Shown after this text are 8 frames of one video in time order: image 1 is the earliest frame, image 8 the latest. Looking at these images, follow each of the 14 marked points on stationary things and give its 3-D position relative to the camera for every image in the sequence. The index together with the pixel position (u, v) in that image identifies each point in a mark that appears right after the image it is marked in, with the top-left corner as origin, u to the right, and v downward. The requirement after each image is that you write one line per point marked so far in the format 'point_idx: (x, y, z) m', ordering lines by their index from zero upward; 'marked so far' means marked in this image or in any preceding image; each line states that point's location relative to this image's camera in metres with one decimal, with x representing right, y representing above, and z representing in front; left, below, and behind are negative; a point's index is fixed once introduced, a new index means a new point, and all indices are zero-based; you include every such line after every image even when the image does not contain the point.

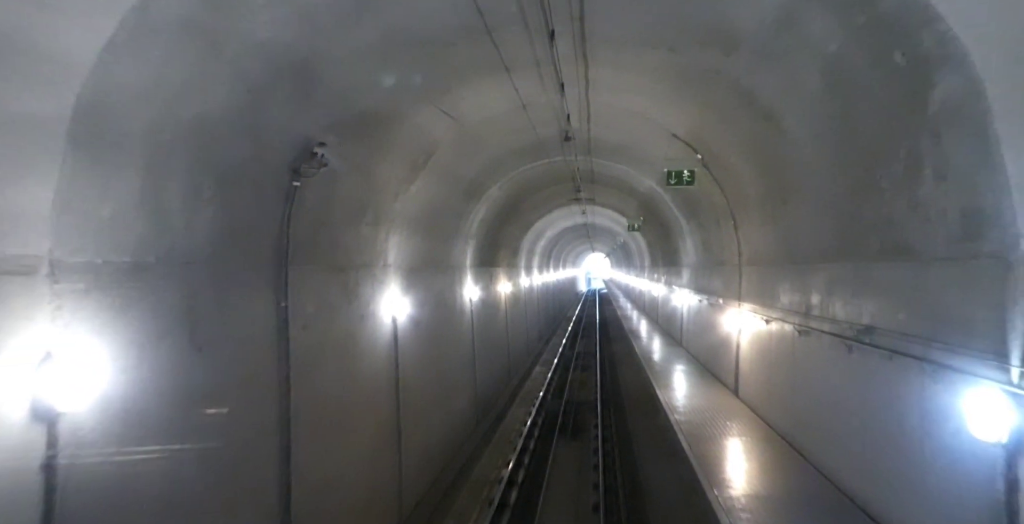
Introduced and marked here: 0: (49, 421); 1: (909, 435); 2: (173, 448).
0: (-2.2, -0.7, +2.0) m
1: (+2.4, -1.0, +2.7) m
2: (-2.1, -1.1, +2.7) m
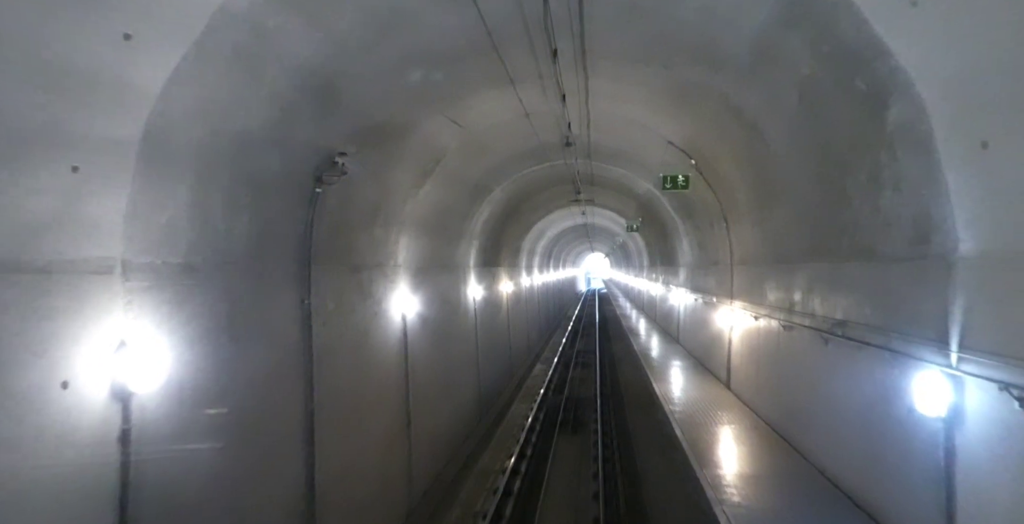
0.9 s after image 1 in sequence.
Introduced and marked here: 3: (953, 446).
0: (-2.1, -0.7, +2.3) m
1: (+2.4, -1.0, +3.0) m
2: (-2.0, -1.1, +3.0) m
3: (+2.2, -0.9, +2.2) m
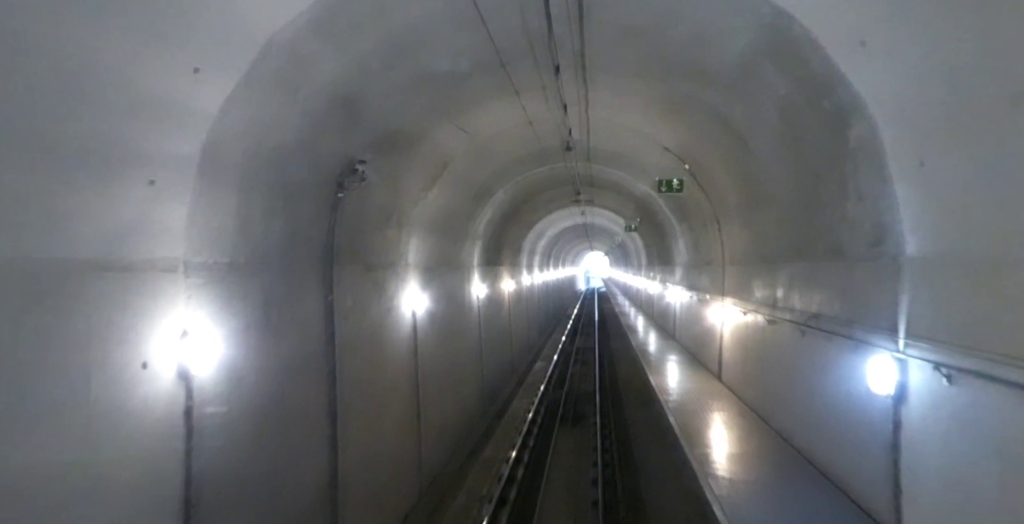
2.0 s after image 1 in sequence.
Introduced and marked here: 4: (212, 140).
0: (-2.0, -0.7, +2.7) m
1: (+2.5, -1.0, +3.3) m
2: (-2.0, -1.1, +3.3) m
3: (+2.3, -0.9, +2.5) m
4: (-1.9, +0.8, +2.6) m
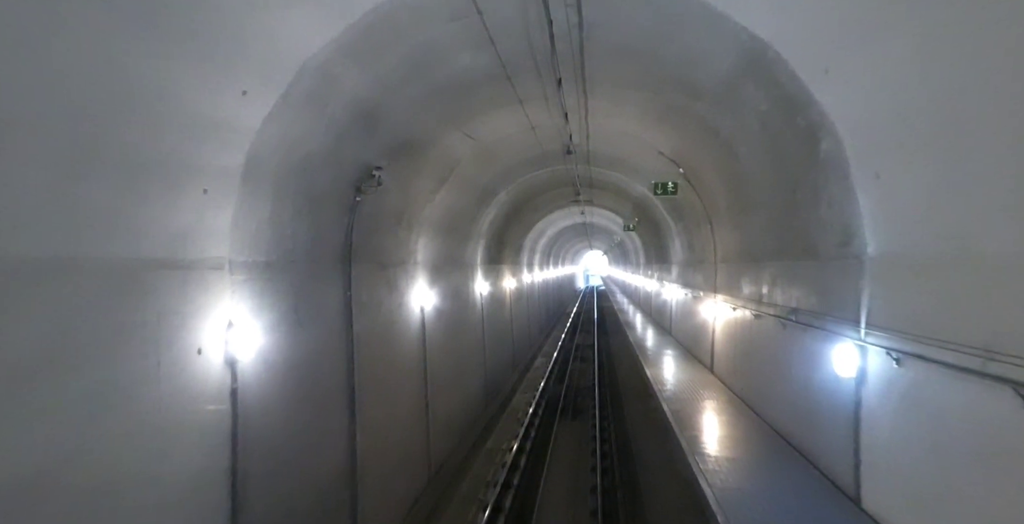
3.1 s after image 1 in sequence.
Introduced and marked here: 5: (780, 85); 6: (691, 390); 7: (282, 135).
0: (-2.0, -0.7, +3.0) m
1: (+2.6, -1.0, +3.7) m
2: (-1.9, -1.1, +3.7) m
3: (+2.4, -0.9, +2.9) m
4: (-1.8, +0.8, +3.0) m
5: (+1.9, +1.2, +3.0) m
6: (+2.9, -2.1, +7.0) m
7: (-1.7, +0.9, +3.1) m
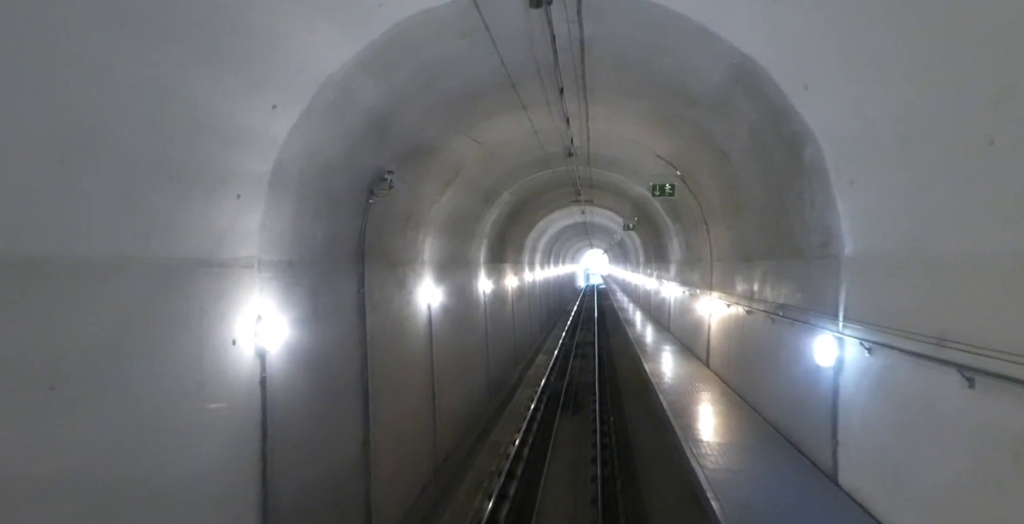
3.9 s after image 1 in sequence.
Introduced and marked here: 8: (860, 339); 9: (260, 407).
0: (-1.9, -0.7, +3.3) m
1: (+2.6, -1.0, +3.9) m
2: (-1.9, -1.1, +3.9) m
3: (+2.4, -0.9, +3.1) m
4: (-1.7, +0.8, +3.2) m
5: (+1.9, +1.3, +3.3) m
6: (+3.0, -2.1, +7.3) m
7: (-1.6, +0.9, +3.4) m
8: (+2.3, -0.5, +2.8) m
9: (-1.9, -1.1, +3.3) m
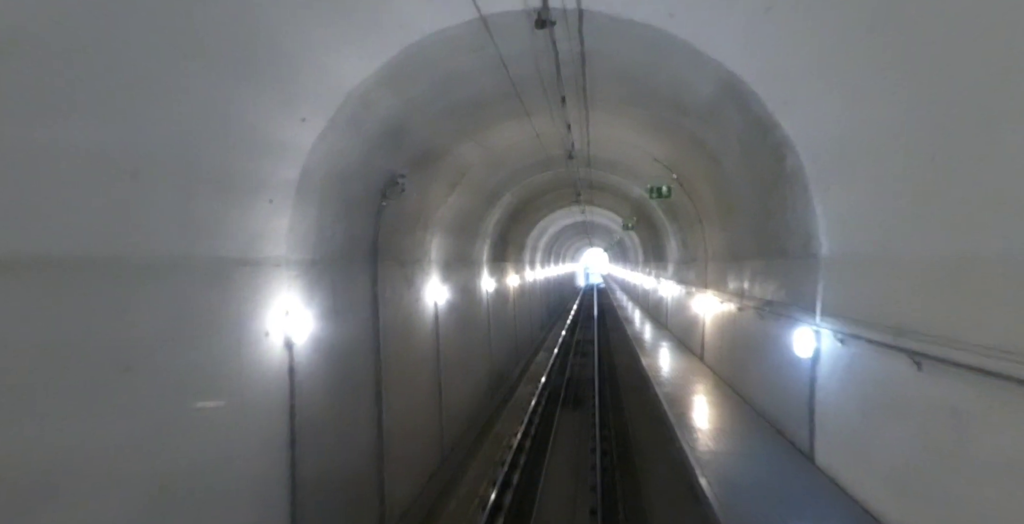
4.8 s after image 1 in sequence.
0: (-1.9, -0.7, +3.6) m
1: (+2.7, -1.0, +4.2) m
2: (-1.8, -1.1, +4.2) m
3: (+2.5, -0.9, +3.4) m
4: (-1.7, +0.8, +3.5) m
5: (+2.0, +1.3, +3.6) m
6: (+3.0, -2.1, +7.6) m
7: (-1.6, +0.9, +3.7) m
8: (+2.3, -0.5, +3.1) m
9: (-1.9, -1.1, +3.6) m
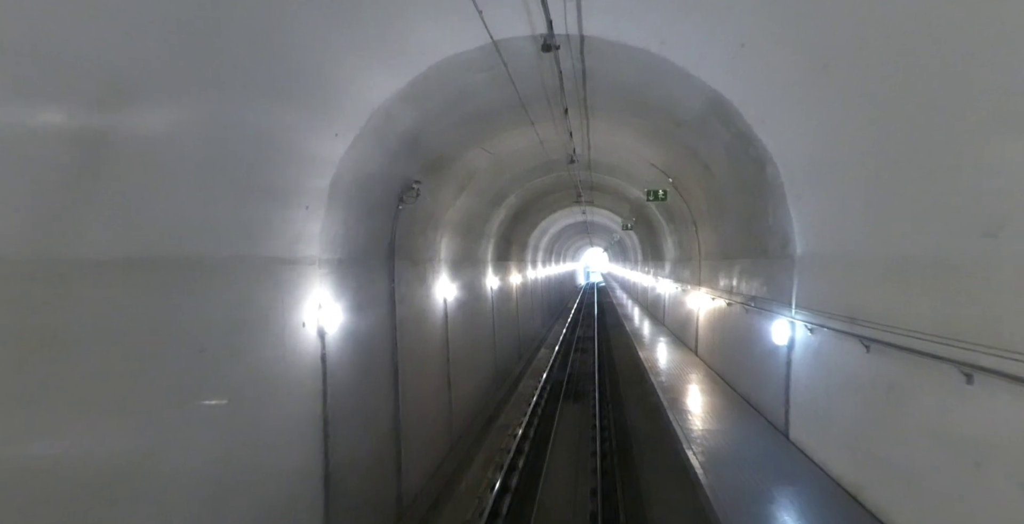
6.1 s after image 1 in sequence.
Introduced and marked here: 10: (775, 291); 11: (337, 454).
0: (-1.8, -0.7, +4.0) m
1: (+2.7, -1.0, +4.6) m
2: (-1.7, -1.1, +4.7) m
3: (+2.5, -0.9, +3.8) m
4: (-1.6, +0.8, +3.9) m
5: (+2.1, +1.3, +4.0) m
6: (+3.1, -2.0, +8.0) m
7: (-1.5, +1.0, +4.1) m
8: (+2.4, -0.5, +3.5) m
9: (-1.8, -1.1, +4.0) m
10: (+2.6, -0.3, +4.2) m
11: (-1.7, -1.9, +4.3) m
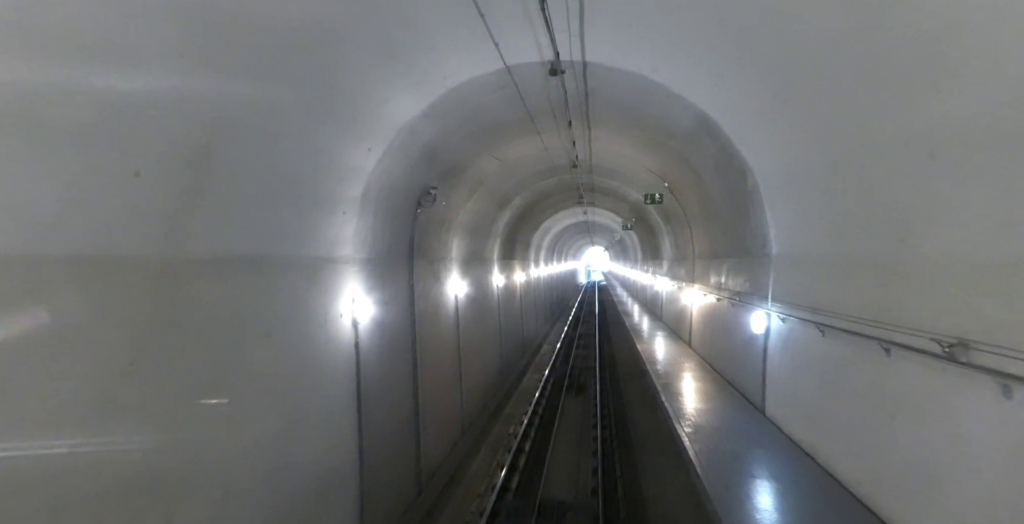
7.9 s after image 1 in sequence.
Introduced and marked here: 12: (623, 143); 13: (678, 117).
0: (-1.7, -0.7, +4.5) m
1: (+2.9, -1.0, +5.2) m
2: (-1.6, -1.1, +5.2) m
3: (+2.7, -0.9, +4.4) m
4: (-1.5, +0.8, +4.4) m
5: (+2.2, +1.3, +4.5) m
6: (+3.3, -2.0, +8.5) m
7: (-1.4, +1.0, +4.6) m
8: (+2.5, -0.5, +4.1) m
9: (-1.7, -1.1, +4.5) m
10: (+2.7, -0.3, +4.8) m
11: (-1.6, -1.9, +4.8) m
12: (+1.8, +2.0, +7.1) m
13: (+1.9, +1.7, +4.9) m
